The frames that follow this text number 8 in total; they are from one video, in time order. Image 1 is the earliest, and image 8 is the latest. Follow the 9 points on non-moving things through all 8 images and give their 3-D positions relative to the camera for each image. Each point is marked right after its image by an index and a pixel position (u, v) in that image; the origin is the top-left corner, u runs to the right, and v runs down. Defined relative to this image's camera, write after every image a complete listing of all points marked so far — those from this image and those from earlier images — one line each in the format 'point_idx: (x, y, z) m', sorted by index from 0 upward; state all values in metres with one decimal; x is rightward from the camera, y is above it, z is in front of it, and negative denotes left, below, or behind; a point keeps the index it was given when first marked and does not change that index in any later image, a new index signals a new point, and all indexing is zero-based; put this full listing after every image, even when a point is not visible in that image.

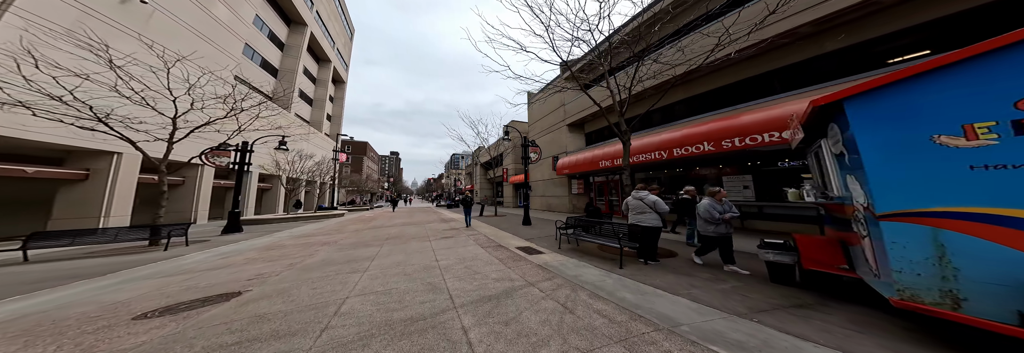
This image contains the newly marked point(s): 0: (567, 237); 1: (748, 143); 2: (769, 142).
0: (+1.5, -1.7, +5.8) m
1: (+7.1, +1.1, +6.4) m
2: (+7.3, +1.1, +6.1) m
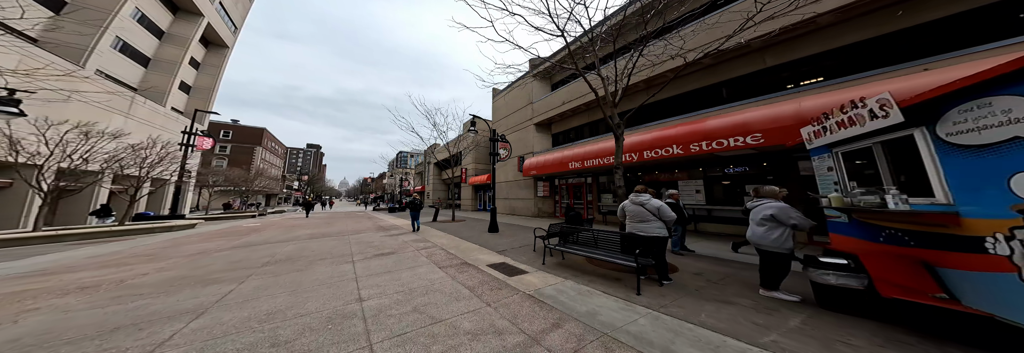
0: (+0.8, -1.6, +4.8) m
1: (+6.3, +0.9, +6.6) m
2: (+6.6, +0.9, +6.3) m
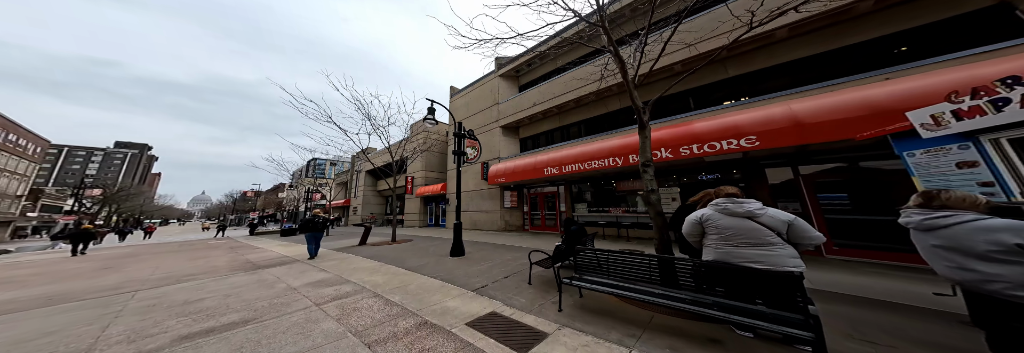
0: (+0.7, -1.5, +3.1) m
1: (+5.8, +0.7, +6.2) m
2: (+6.1, +0.7, +5.9) m
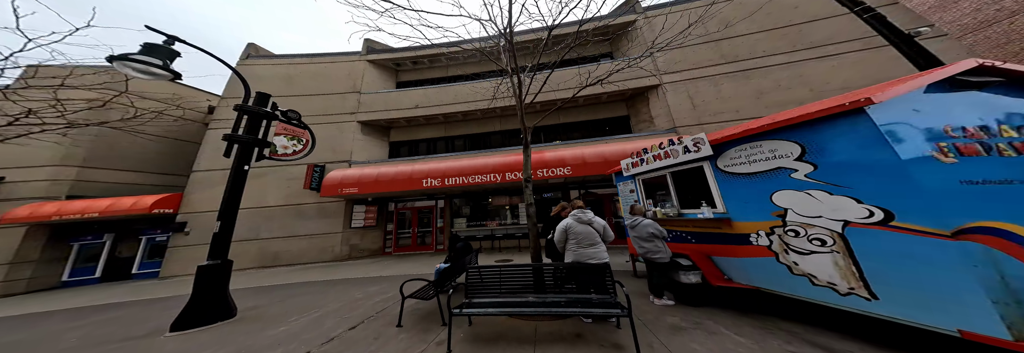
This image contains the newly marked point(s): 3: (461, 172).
0: (-0.8, -1.8, +2.7) m
1: (+1.3, +0.1, +8.3) m
2: (+1.7, 0.0, +8.3) m
3: (-2.1, +0.1, +7.9) m
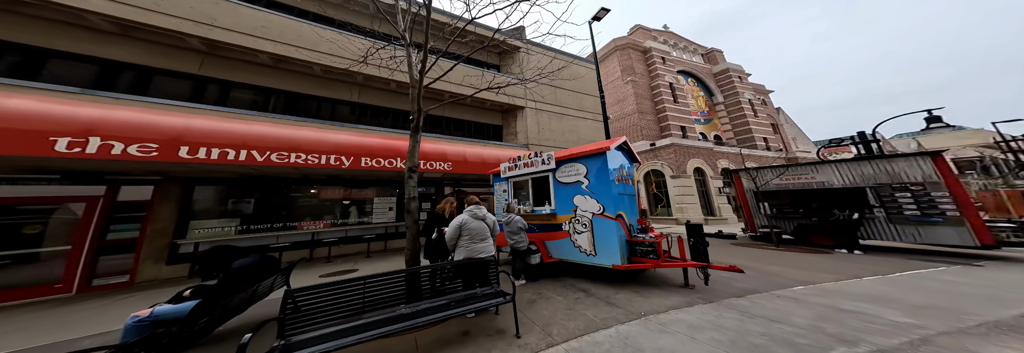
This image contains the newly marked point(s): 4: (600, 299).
0: (-1.7, -1.7, +1.7) m
1: (-3.5, +0.4, +7.4) m
2: (-3.2, +0.3, +7.7) m
3: (-5.8, +0.7, +5.0) m
4: (+1.7, -2.5, +4.4) m
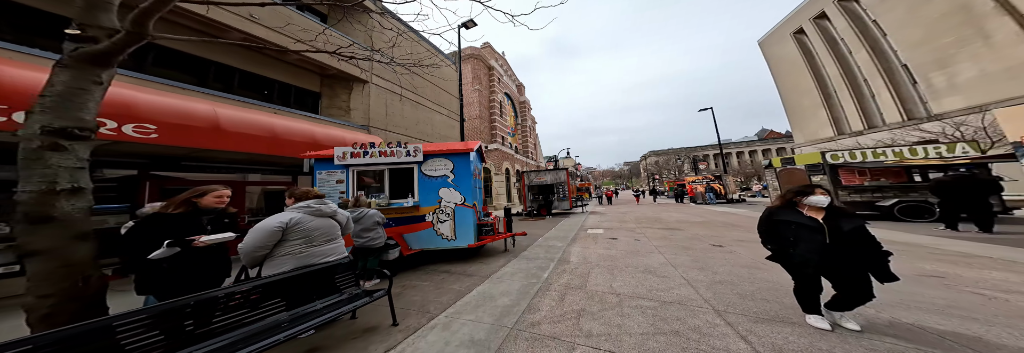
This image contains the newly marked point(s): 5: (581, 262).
0: (-2.3, -1.7, +1.0) m
1: (-7.1, +0.8, +4.3) m
2: (-7.0, +0.8, +4.6) m
3: (-7.3, +1.1, +0.8) m
4: (-1.3, -2.4, +5.3) m
5: (+1.6, -2.0, +4.9) m
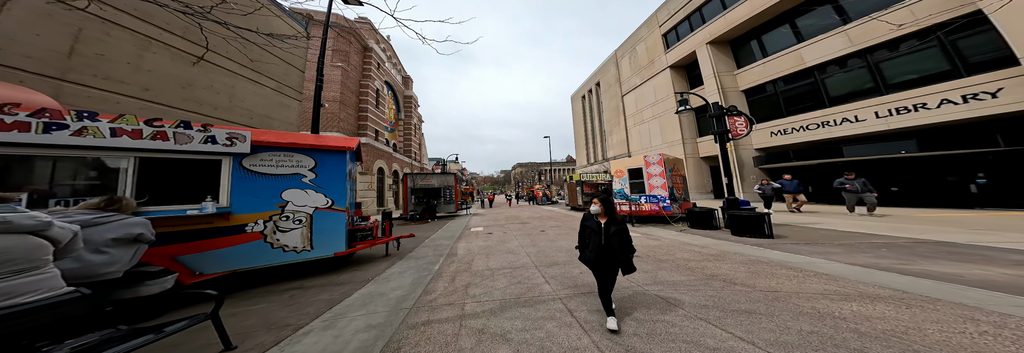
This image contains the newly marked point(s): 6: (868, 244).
0: (-2.6, -1.7, +0.6) m
1: (-8.3, +1.0, +0.9) m
2: (-8.4, +1.0, +1.2) m
3: (-6.7, +1.3, -2.1) m
4: (-4.1, -2.4, +4.7) m
5: (-1.4, -2.1, +5.9) m
6: (+8.4, -1.6, +5.1) m
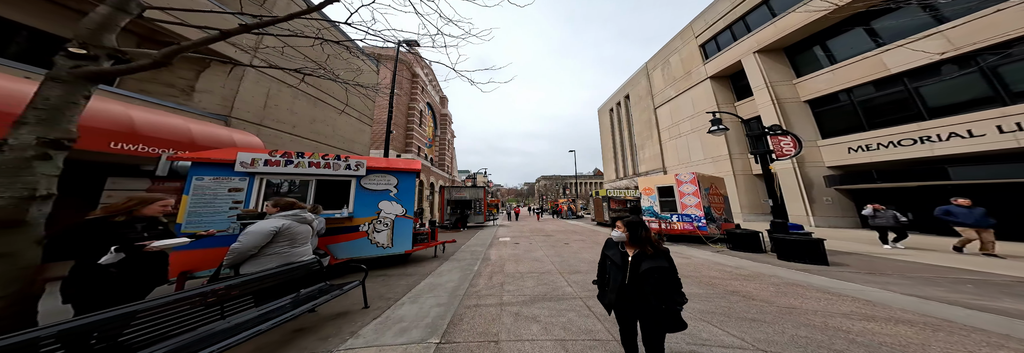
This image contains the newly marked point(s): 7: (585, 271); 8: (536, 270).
0: (-2.4, -1.8, +1.8) m
1: (-7.9, +1.0, +3.0) m
2: (-8.0, +0.9, +3.4) m
3: (-6.7, +1.4, -0.2) m
4: (-3.3, -2.8, +6.0) m
5: (-0.4, -2.6, +6.7) m
6: (+9.2, -2.1, +4.5) m
7: (+1.7, -2.3, +5.1) m
8: (+0.6, -2.4, +5.4) m
